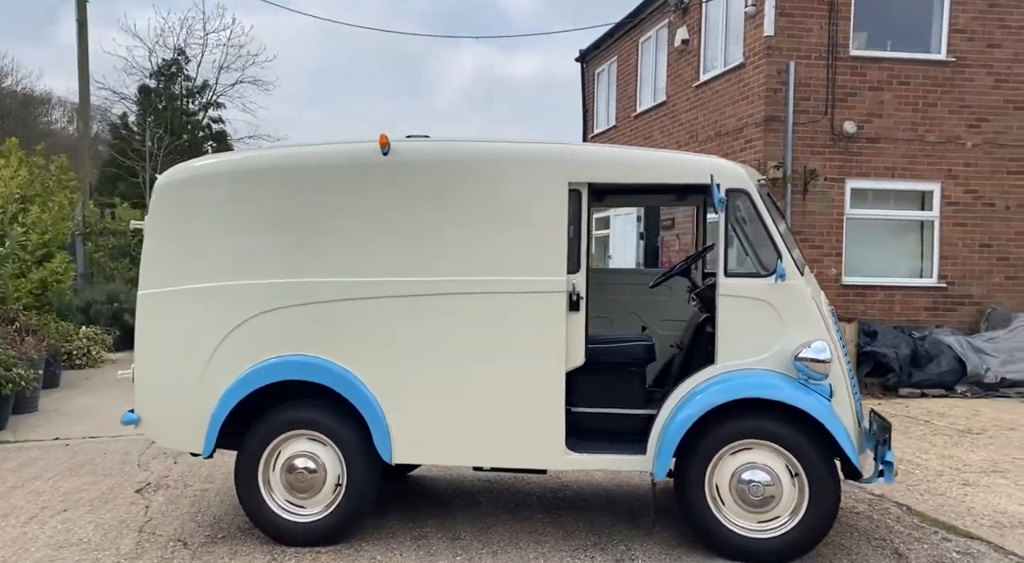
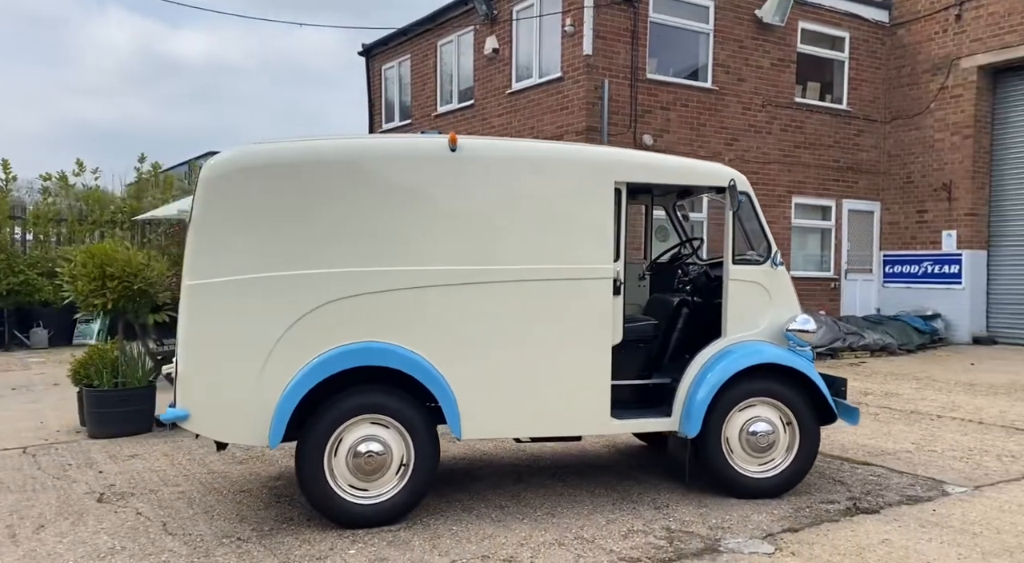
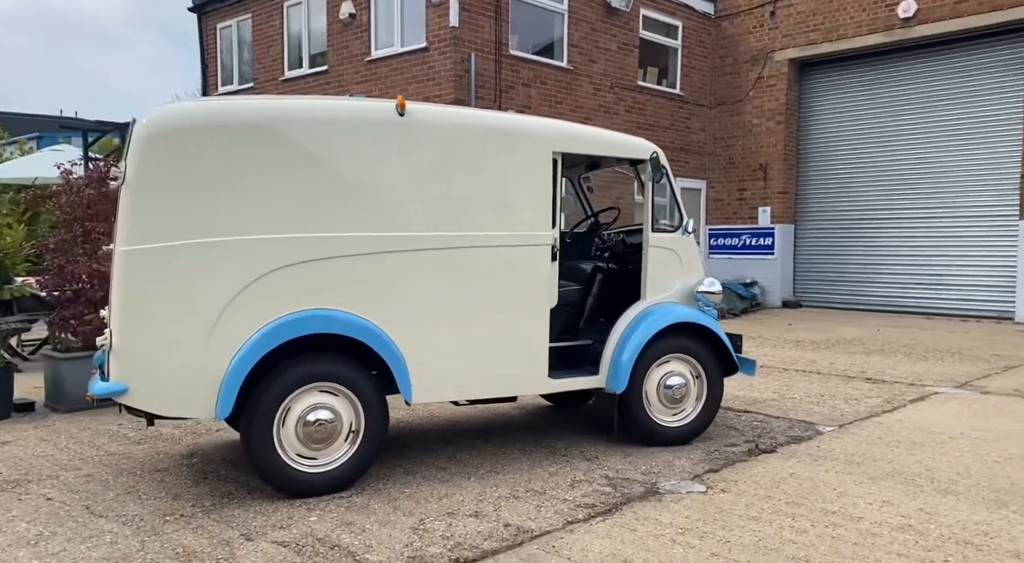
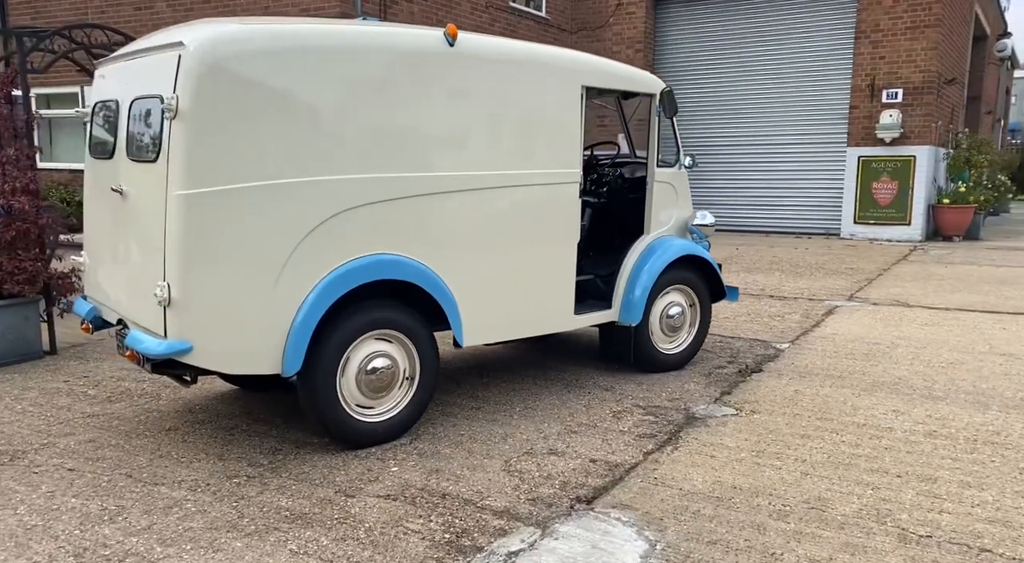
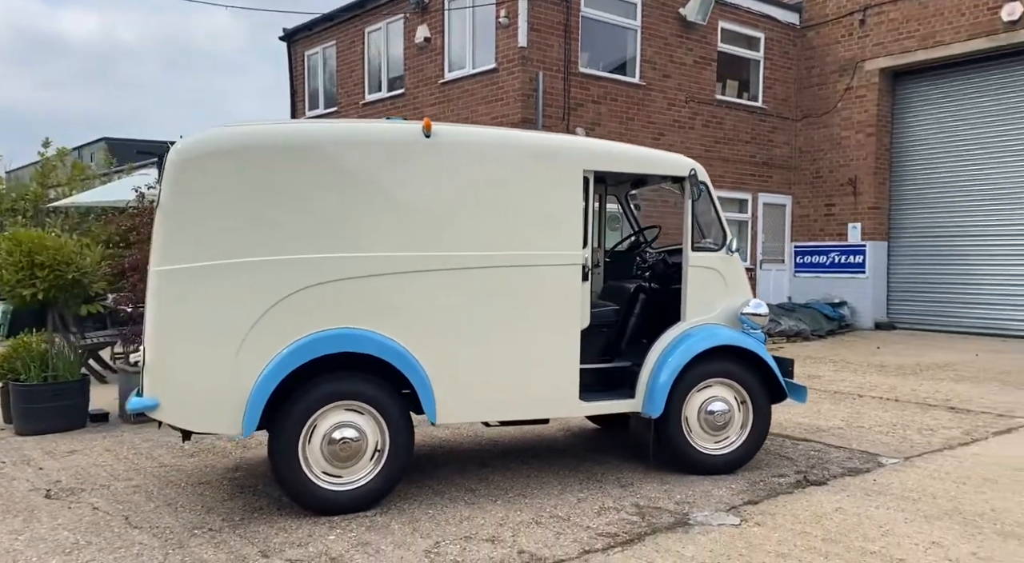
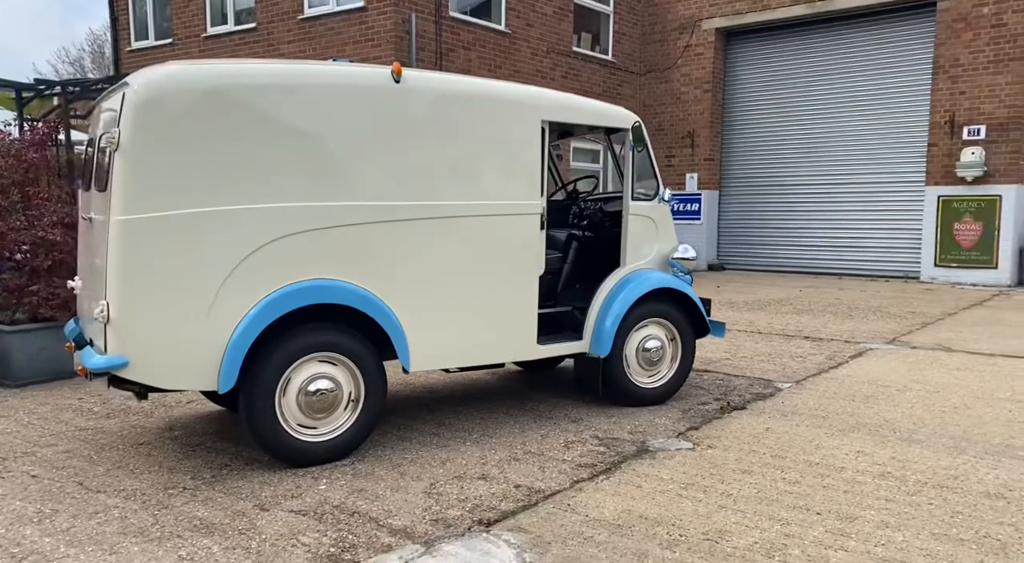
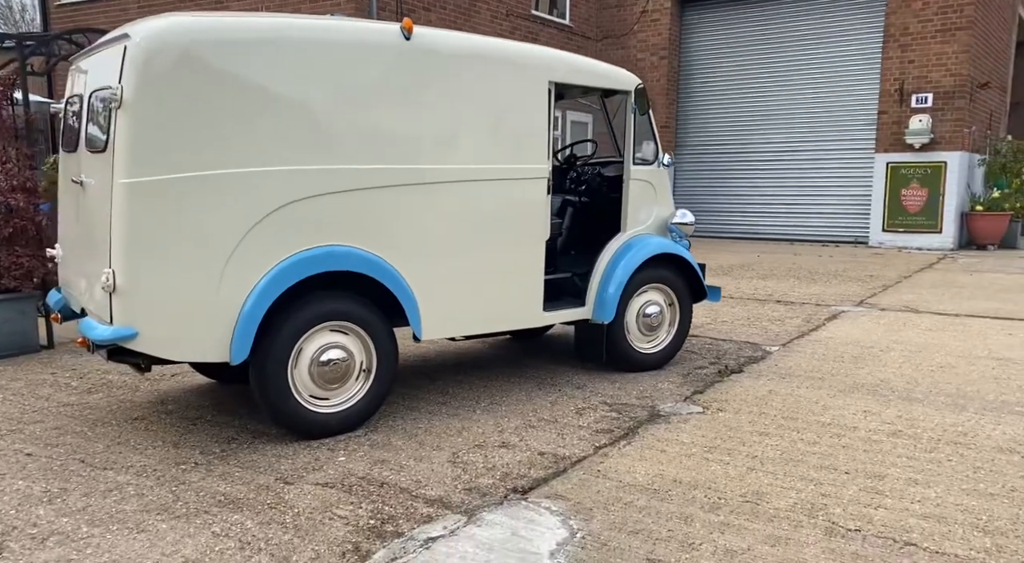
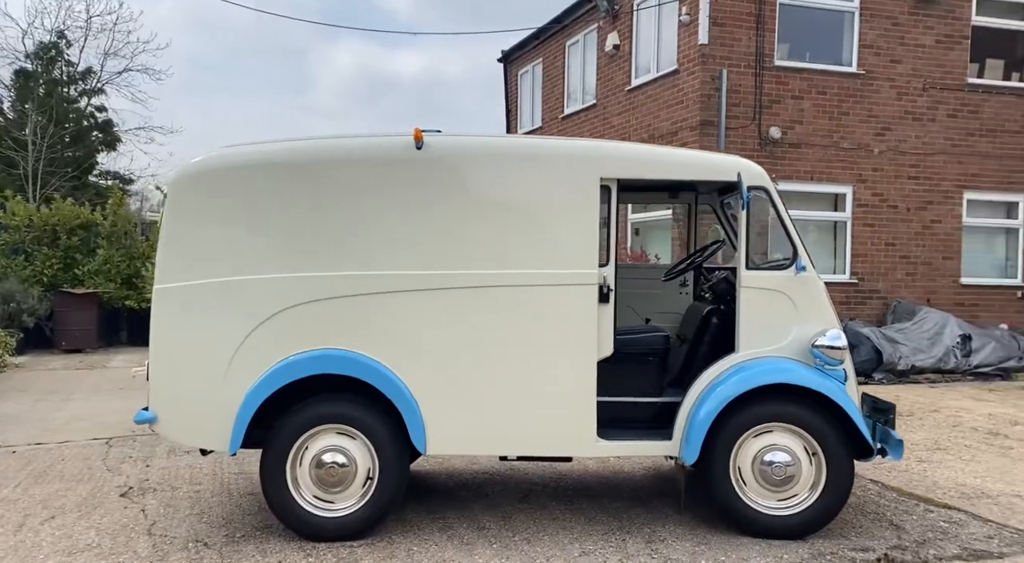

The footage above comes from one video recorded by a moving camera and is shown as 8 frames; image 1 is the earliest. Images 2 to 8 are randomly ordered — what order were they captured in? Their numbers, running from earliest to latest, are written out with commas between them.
8, 2, 5, 3, 6, 7, 4
